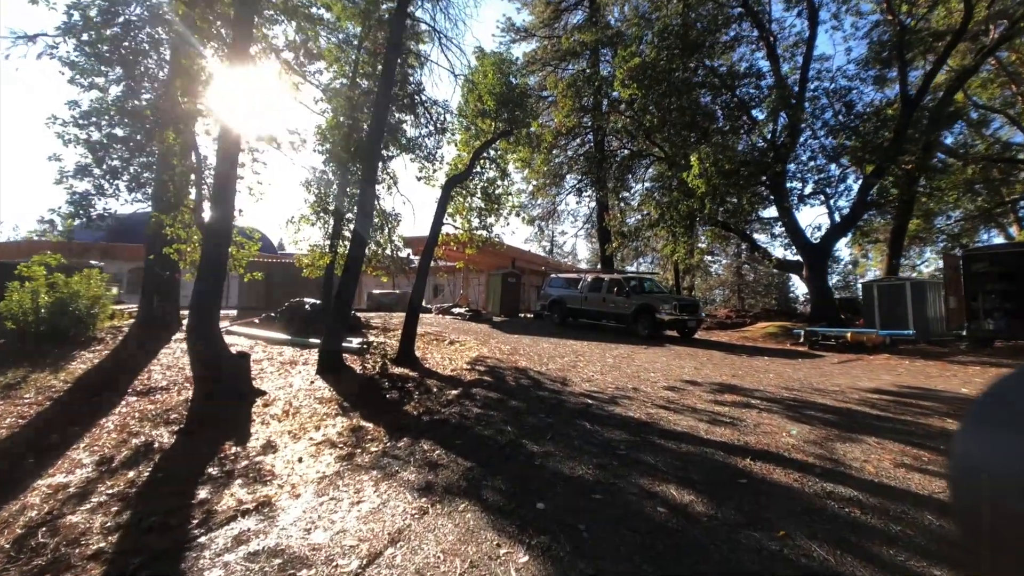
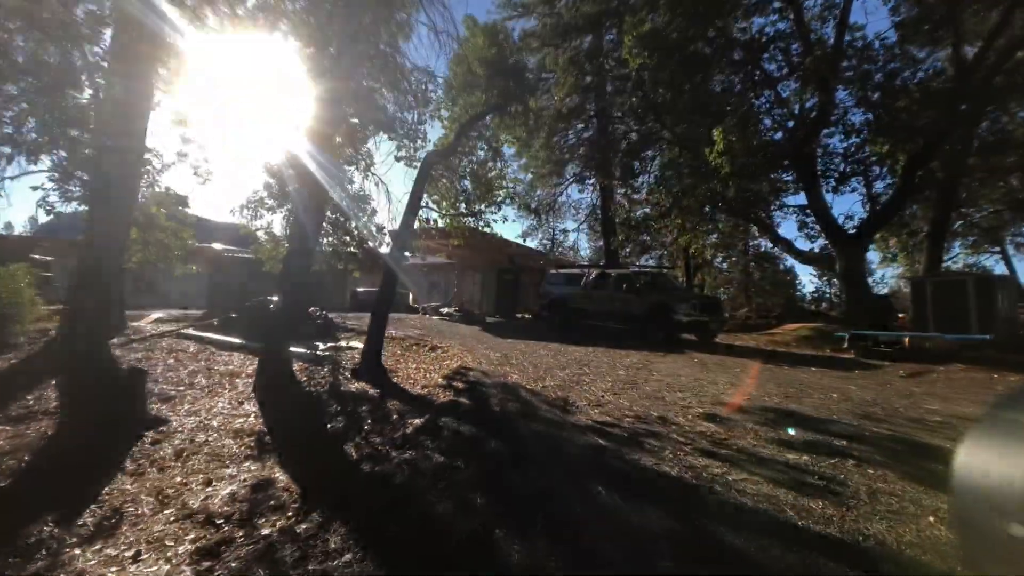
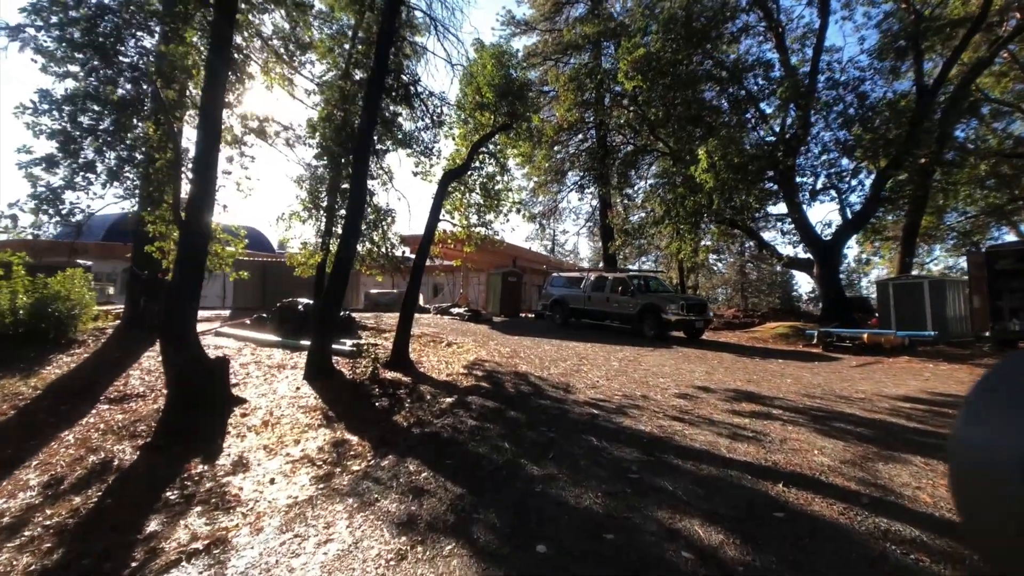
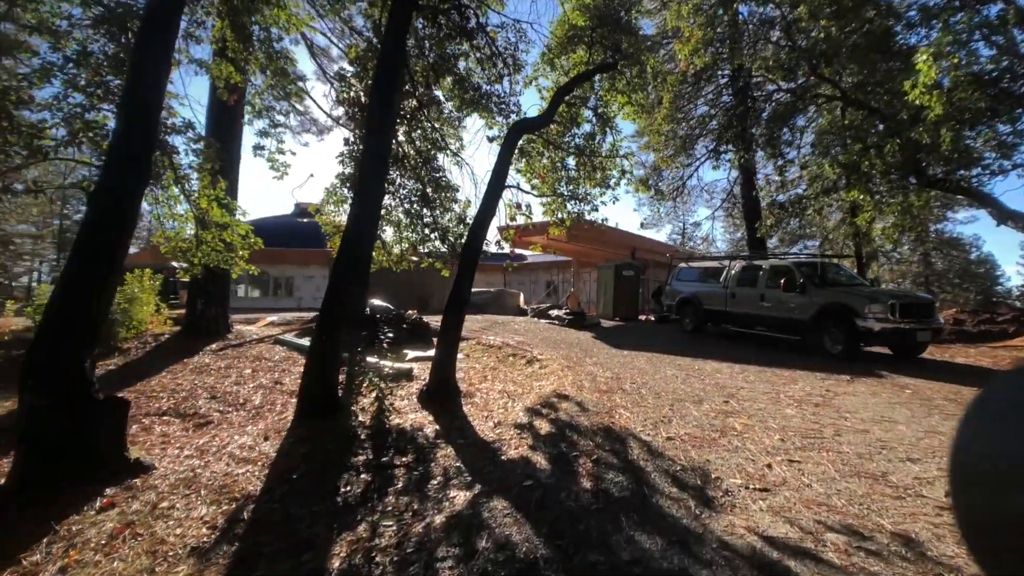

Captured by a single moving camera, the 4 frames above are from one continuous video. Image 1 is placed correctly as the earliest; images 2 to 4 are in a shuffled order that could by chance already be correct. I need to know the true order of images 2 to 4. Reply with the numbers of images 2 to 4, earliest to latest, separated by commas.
3, 2, 4
